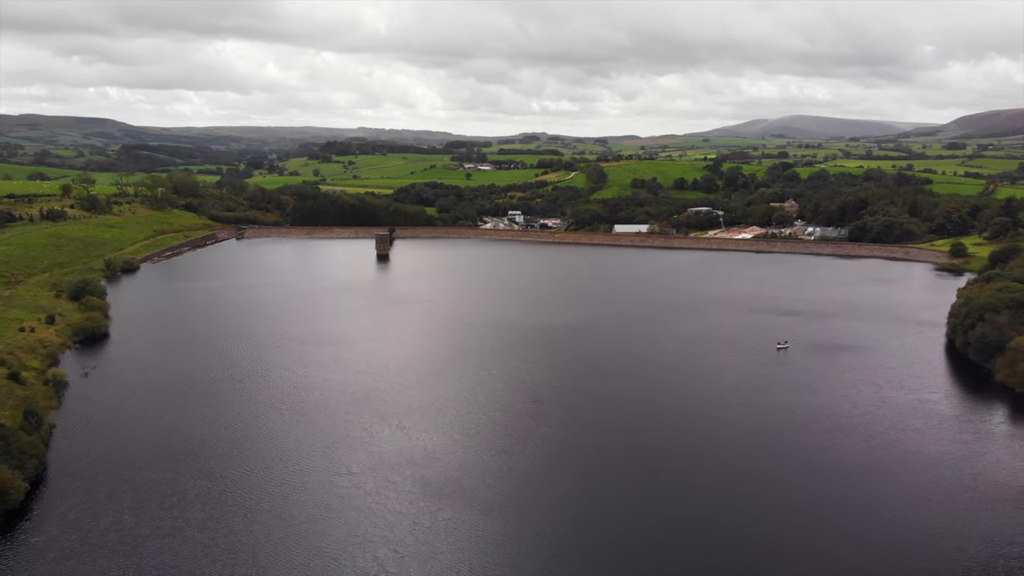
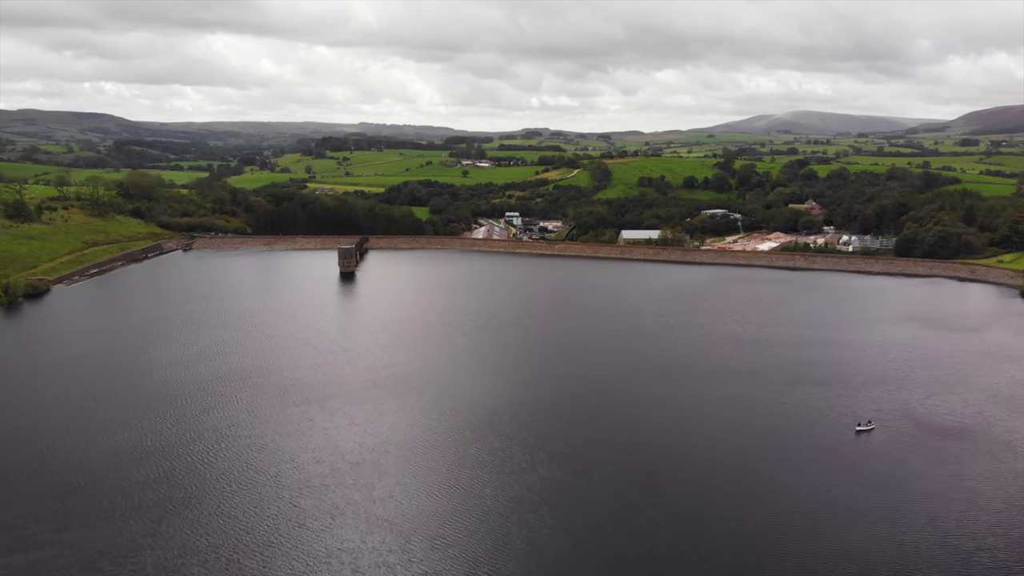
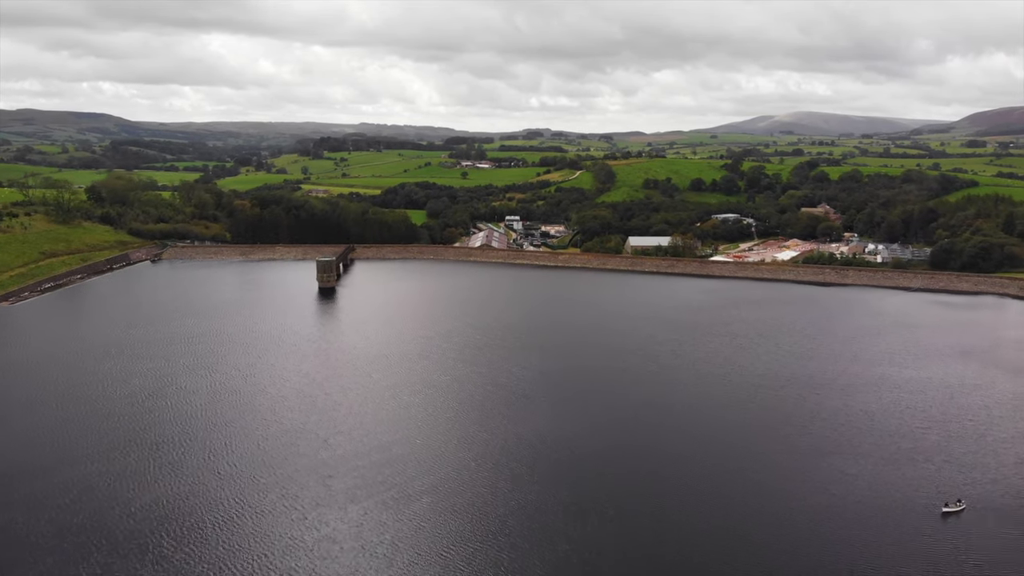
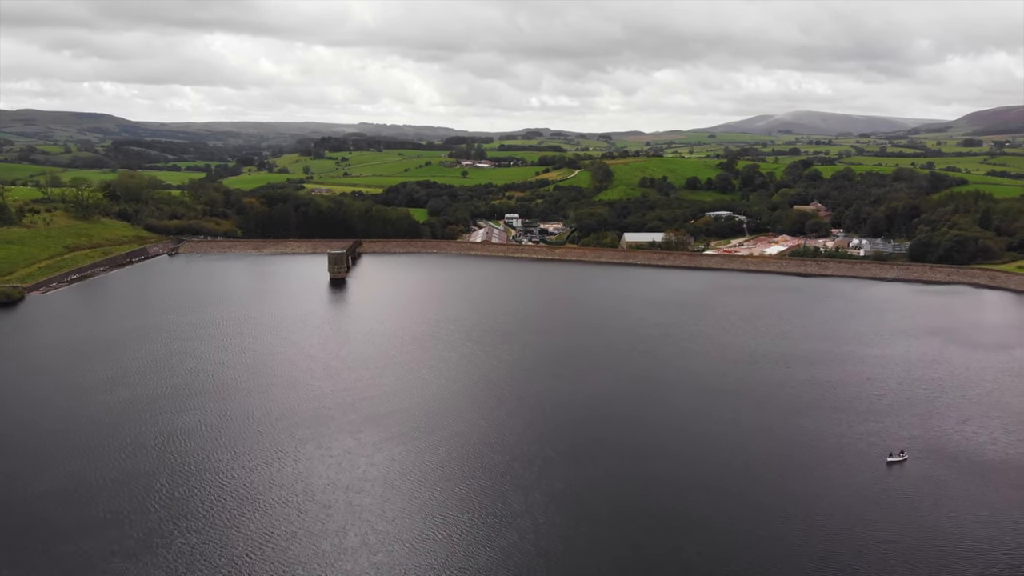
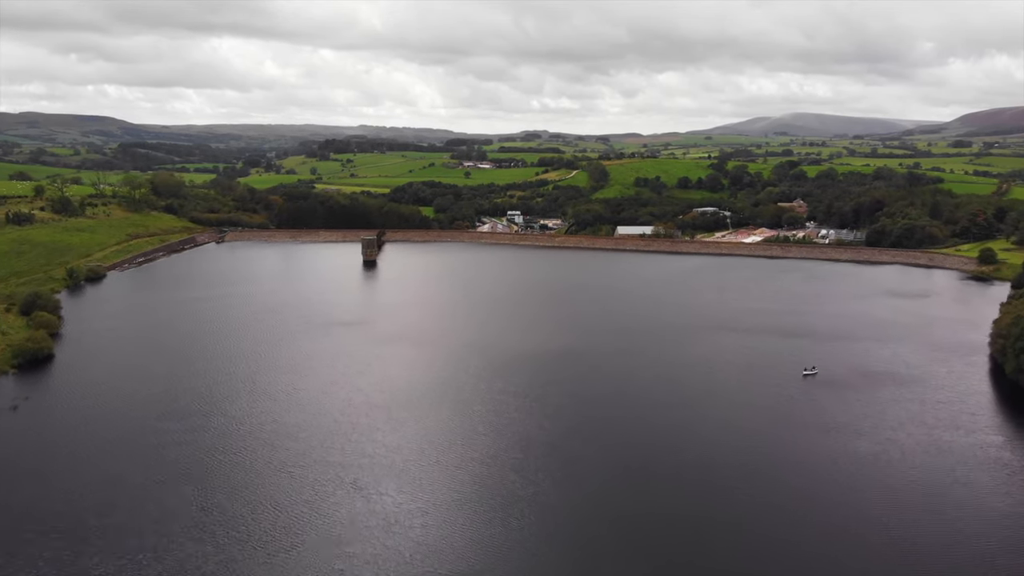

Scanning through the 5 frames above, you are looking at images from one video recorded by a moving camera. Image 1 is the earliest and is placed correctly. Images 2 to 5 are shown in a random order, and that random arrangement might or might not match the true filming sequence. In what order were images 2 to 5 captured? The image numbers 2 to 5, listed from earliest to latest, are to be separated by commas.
5, 2, 4, 3
